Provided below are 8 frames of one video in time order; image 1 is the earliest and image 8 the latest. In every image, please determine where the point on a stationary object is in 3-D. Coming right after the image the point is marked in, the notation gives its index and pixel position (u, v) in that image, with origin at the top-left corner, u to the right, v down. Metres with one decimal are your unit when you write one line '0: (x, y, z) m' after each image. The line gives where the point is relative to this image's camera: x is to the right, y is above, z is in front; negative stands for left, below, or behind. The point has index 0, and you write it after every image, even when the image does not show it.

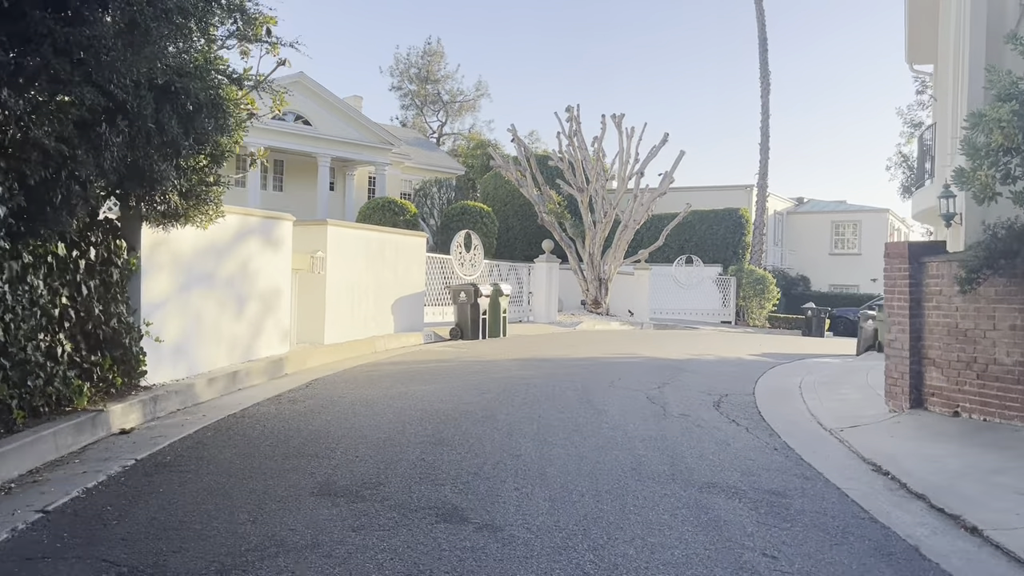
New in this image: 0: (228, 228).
0: (-3.1, +0.7, +9.3) m
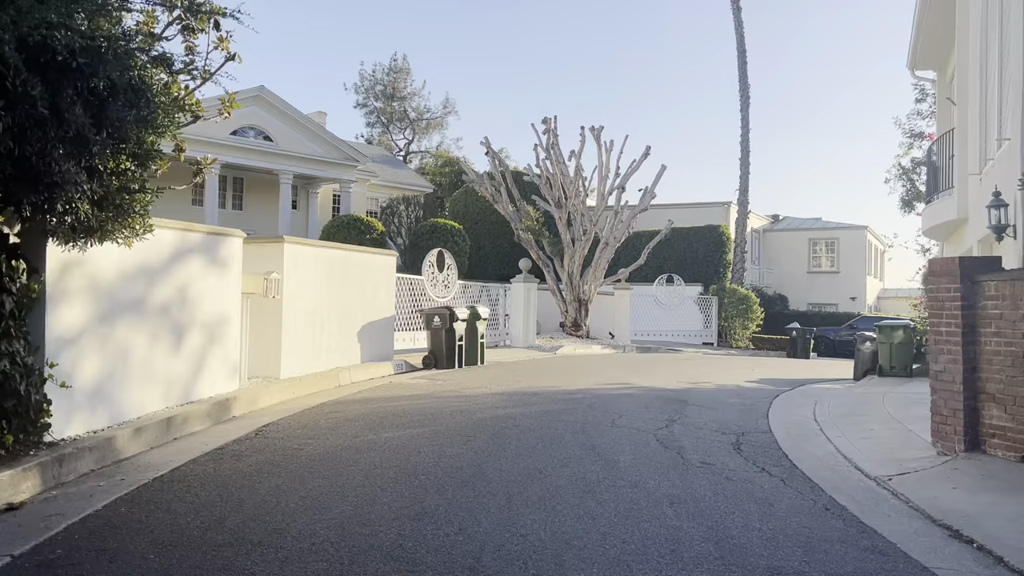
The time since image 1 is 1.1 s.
0: (-3.2, +0.4, +7.9) m
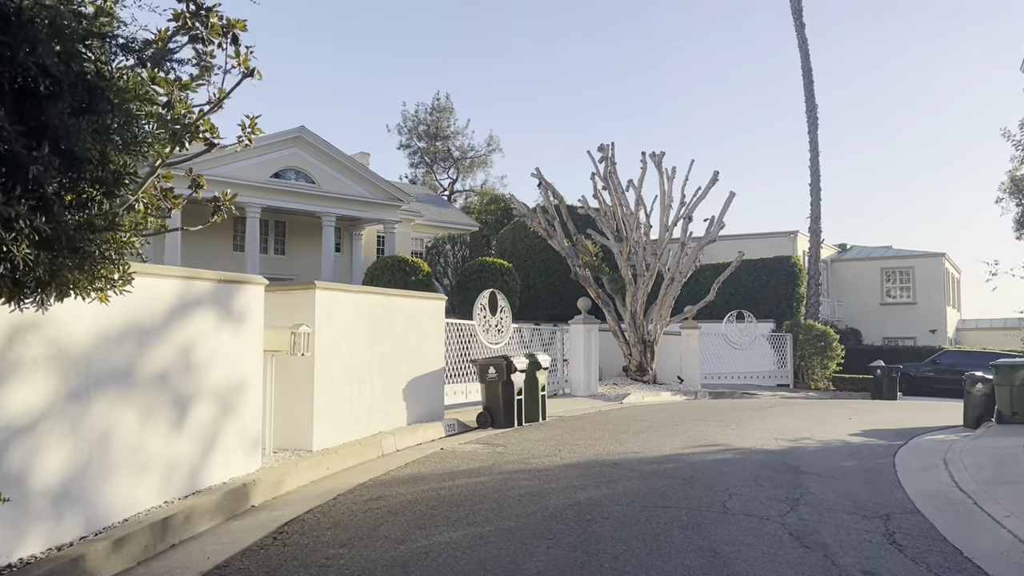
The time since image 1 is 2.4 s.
0: (-2.6, -0.1, +6.3) m
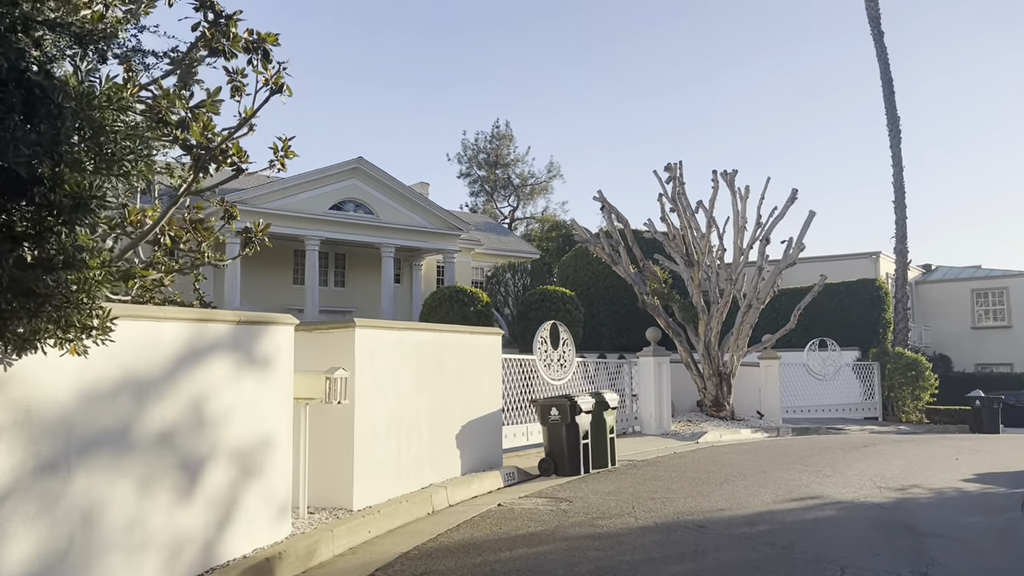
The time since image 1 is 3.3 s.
0: (-2.2, -0.4, +5.4) m
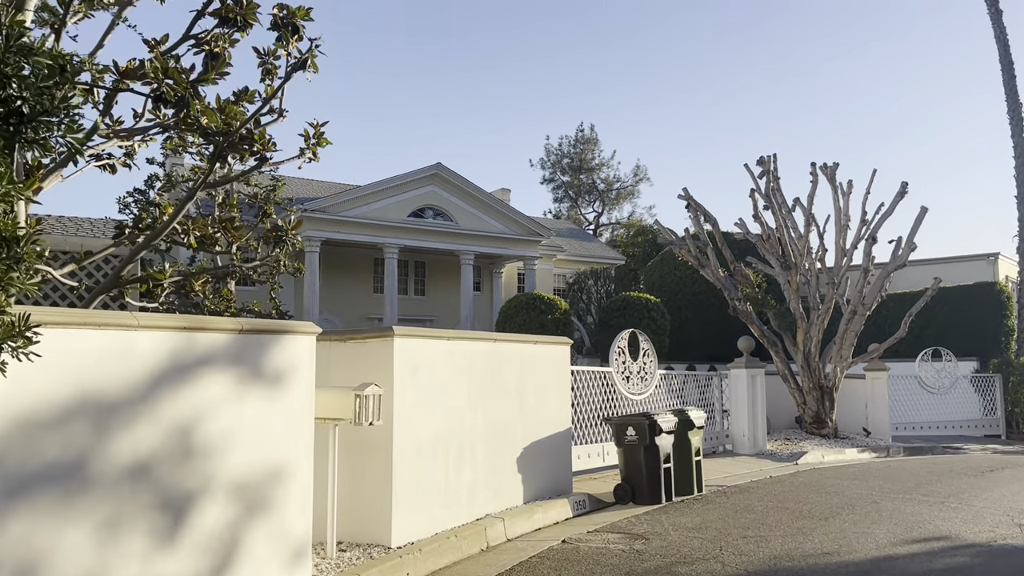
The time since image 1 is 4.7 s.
0: (-2.0, -0.4, +4.5) m
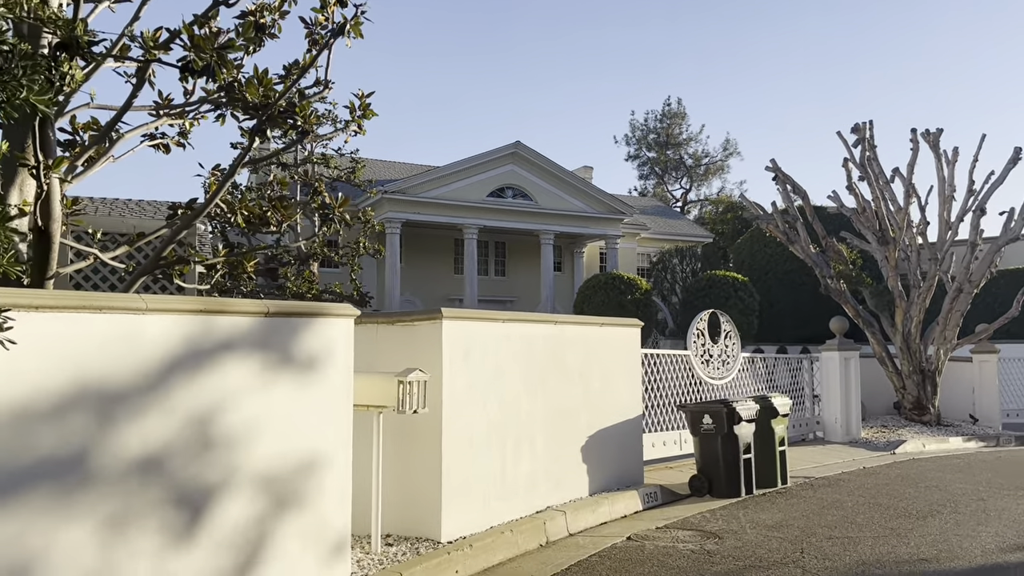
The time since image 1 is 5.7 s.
0: (-1.8, -0.3, +4.2) m
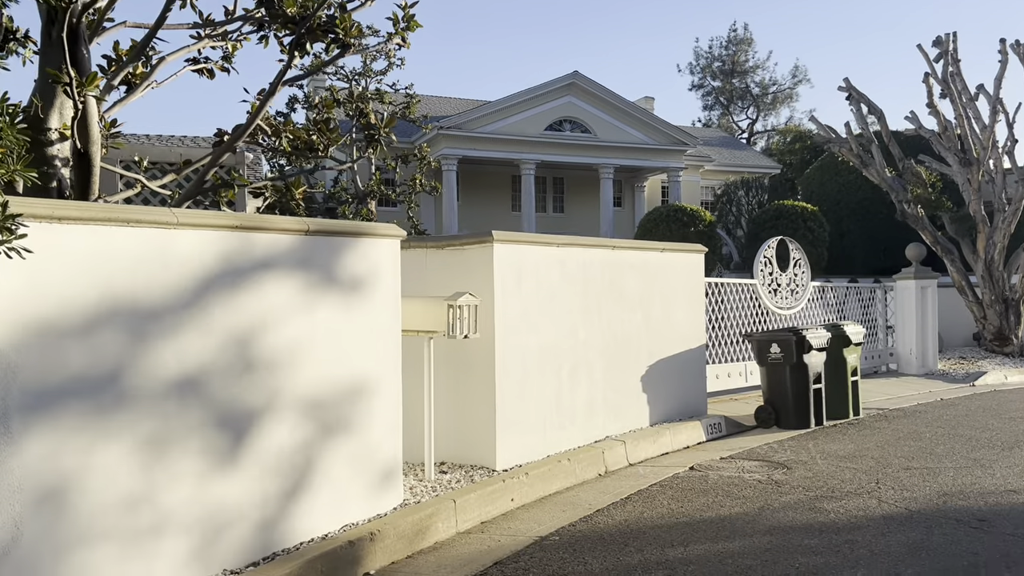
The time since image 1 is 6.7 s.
0: (-1.5, +0.1, +4.0) m
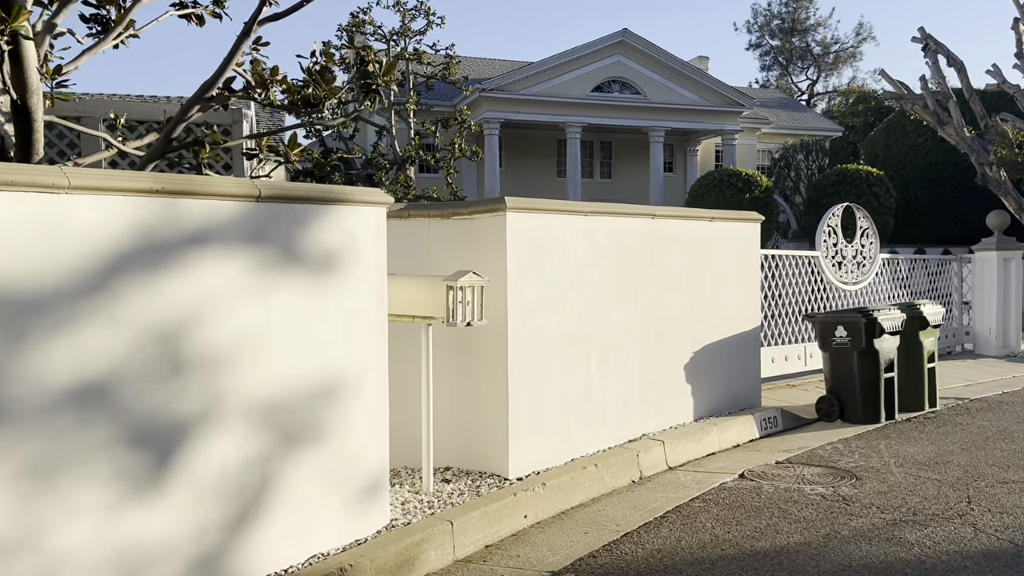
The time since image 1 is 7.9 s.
0: (-1.6, +0.2, +3.1) m
